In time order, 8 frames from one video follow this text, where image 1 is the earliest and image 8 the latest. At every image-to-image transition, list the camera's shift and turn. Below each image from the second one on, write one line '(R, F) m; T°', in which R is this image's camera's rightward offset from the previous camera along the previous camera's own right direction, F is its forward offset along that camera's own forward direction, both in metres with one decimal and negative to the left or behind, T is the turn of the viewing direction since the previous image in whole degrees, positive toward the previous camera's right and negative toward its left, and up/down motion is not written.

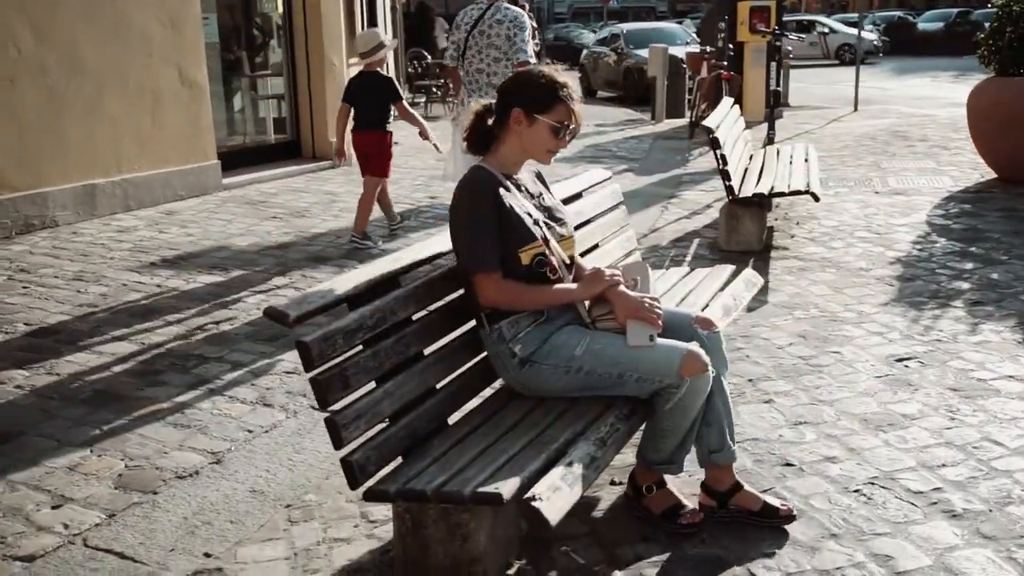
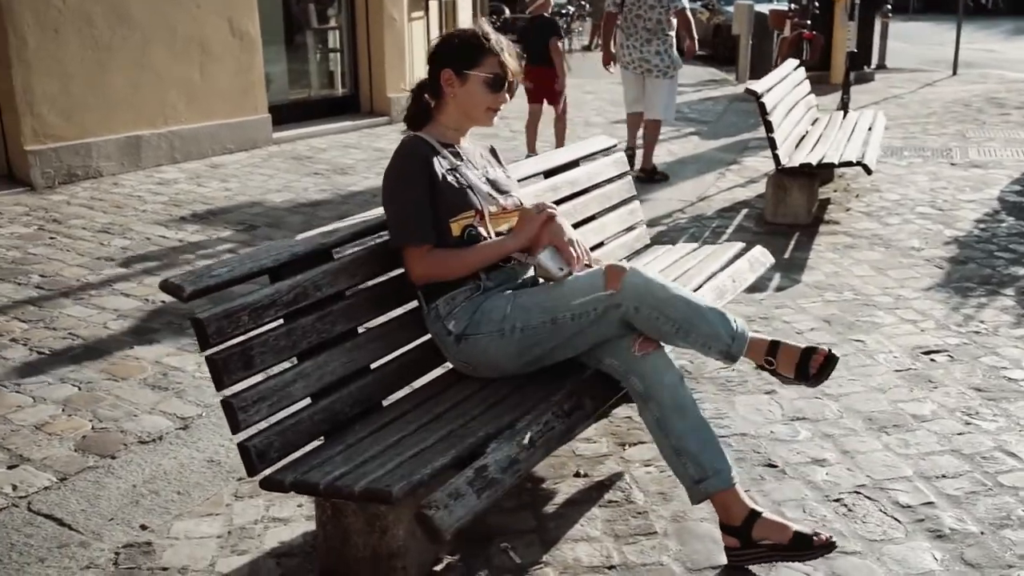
(+0.5, +0.3) m; -5°
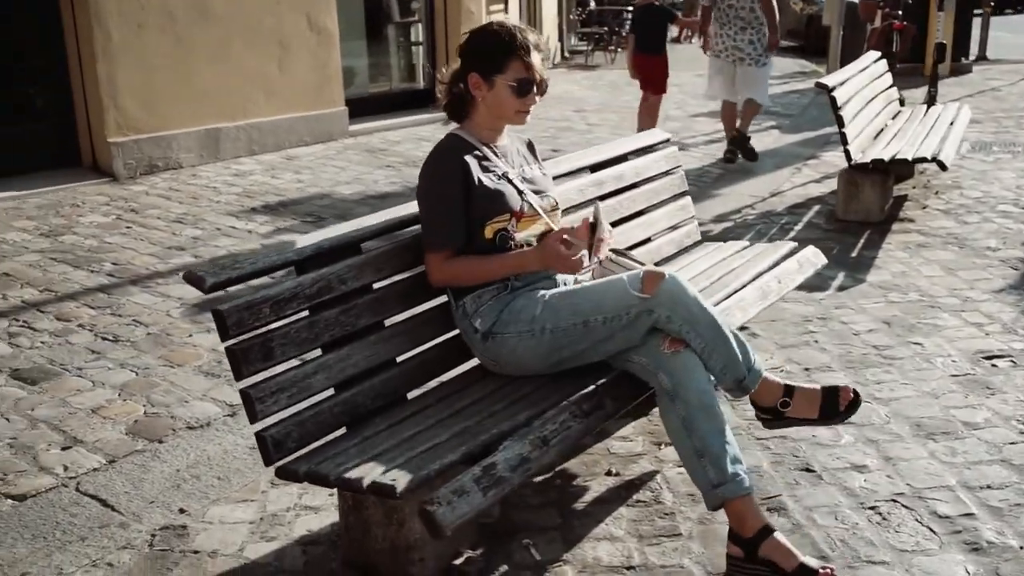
(+0.2, 0.0) m; -5°
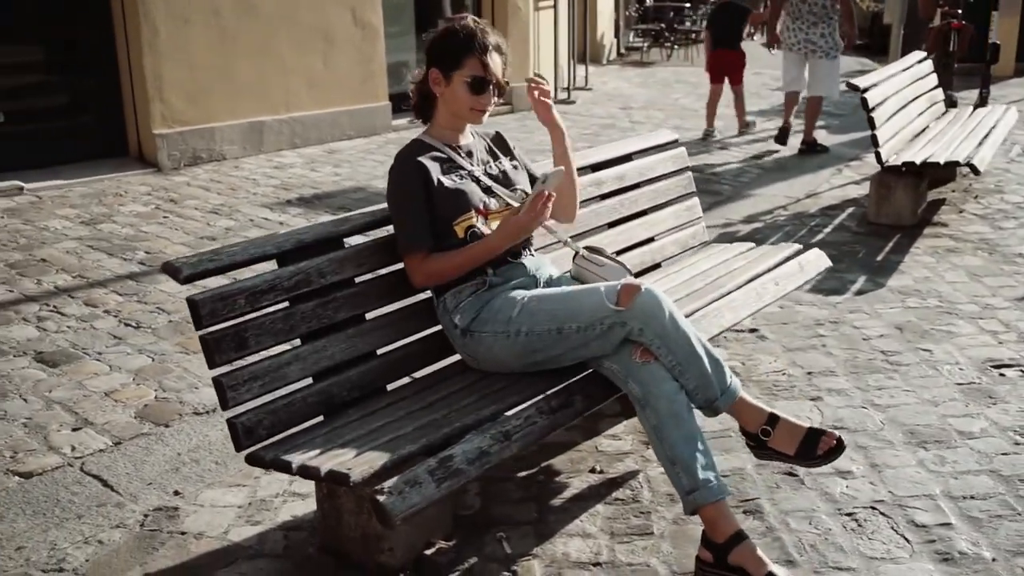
(+0.3, 0.0) m; -4°
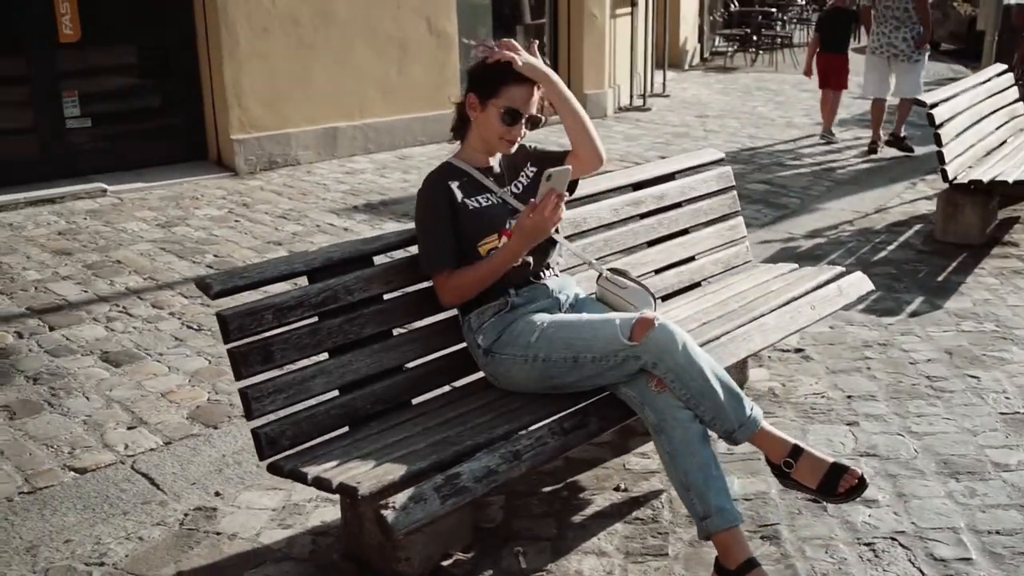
(+0.2, -0.1) m; -5°
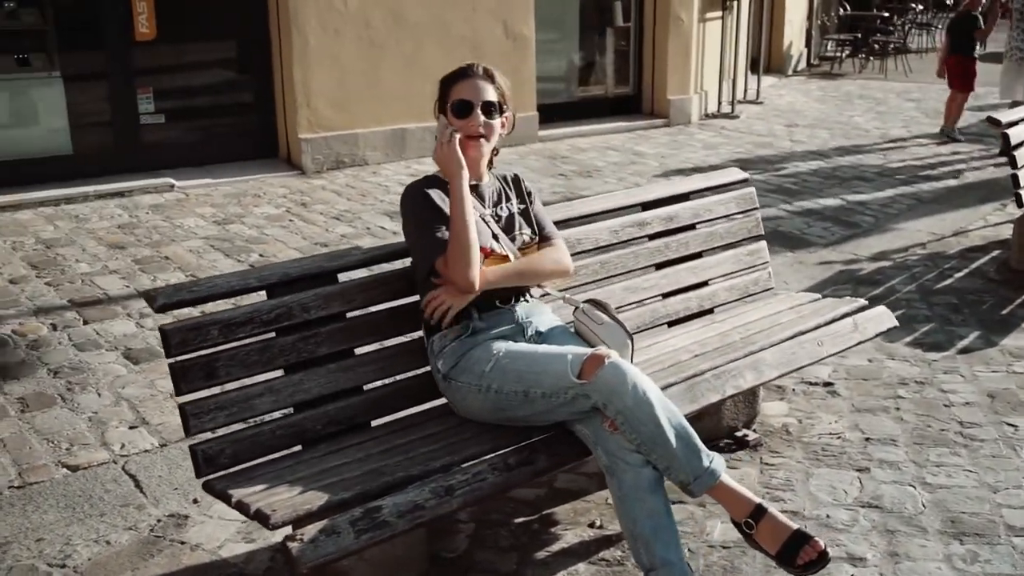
(+0.5, +0.2) m; -6°
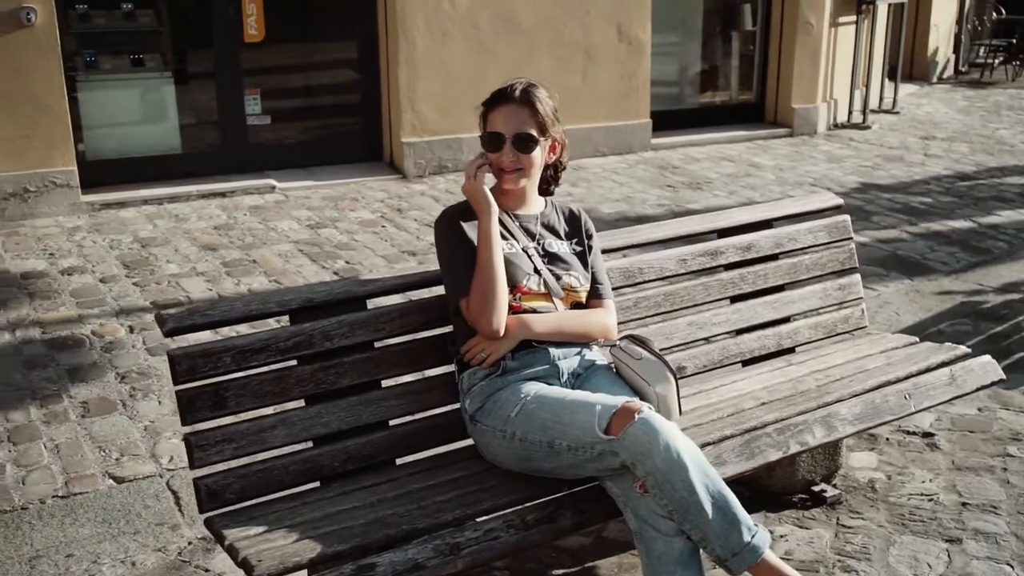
(+0.3, +0.3) m; -7°
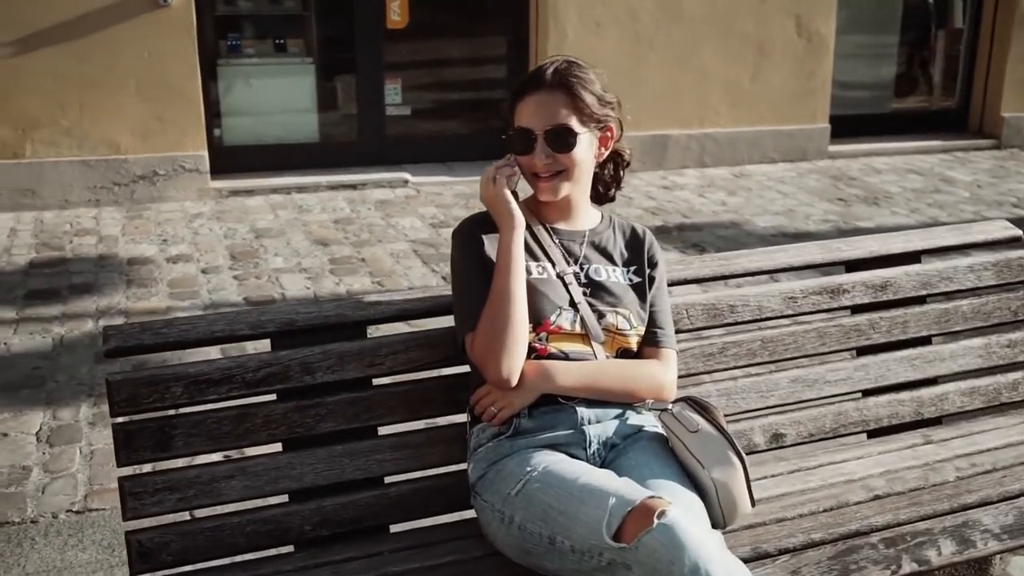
(+0.4, +0.7) m; -11°
